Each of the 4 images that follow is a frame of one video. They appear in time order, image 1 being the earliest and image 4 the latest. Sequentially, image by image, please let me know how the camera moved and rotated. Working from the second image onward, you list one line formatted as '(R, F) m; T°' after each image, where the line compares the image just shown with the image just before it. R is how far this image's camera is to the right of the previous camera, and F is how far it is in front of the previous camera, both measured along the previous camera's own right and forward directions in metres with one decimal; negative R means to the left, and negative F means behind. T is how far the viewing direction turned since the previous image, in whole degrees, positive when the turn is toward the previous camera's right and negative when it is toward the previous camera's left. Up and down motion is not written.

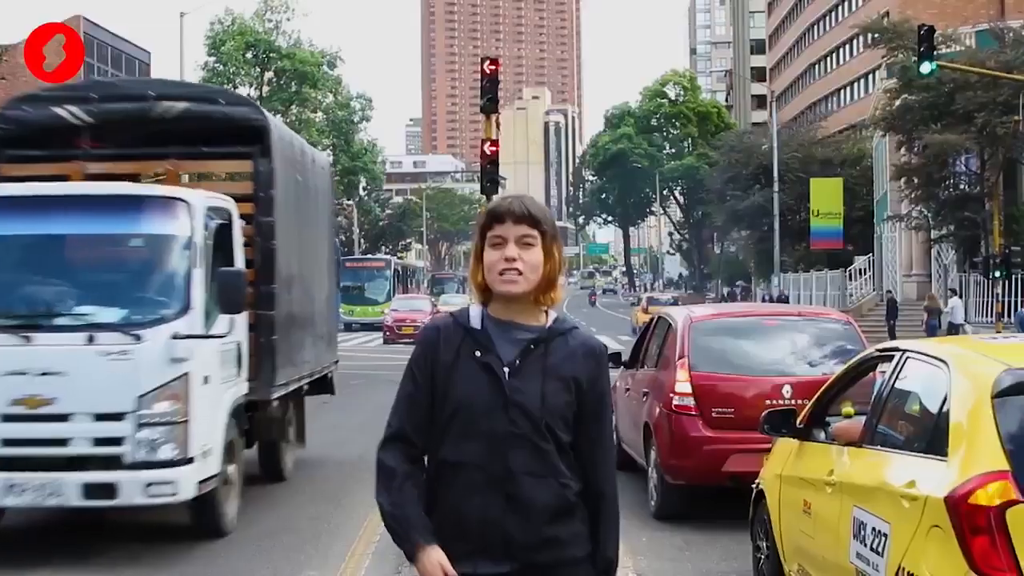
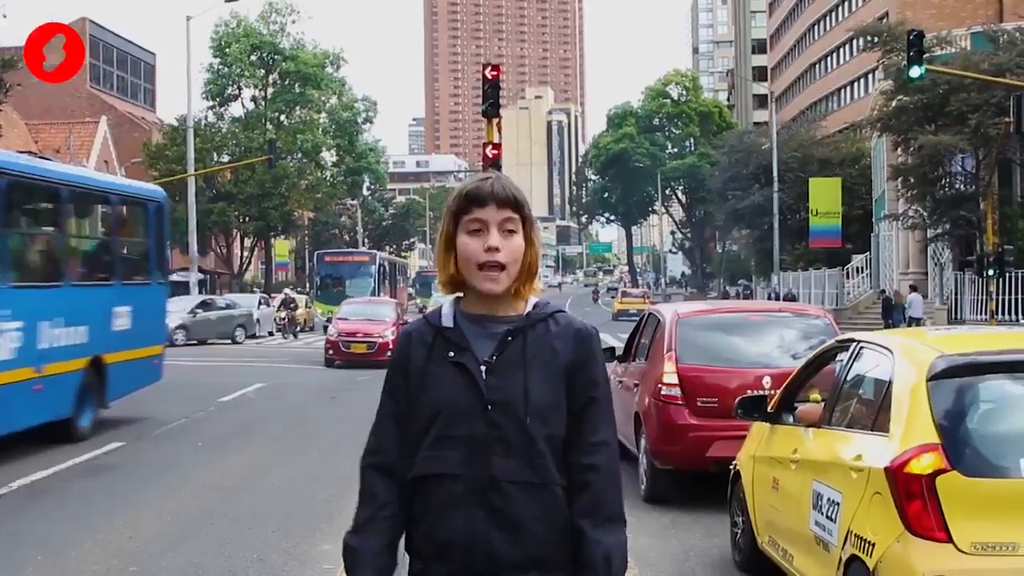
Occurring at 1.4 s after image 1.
(+0.2, -0.2) m; -1°
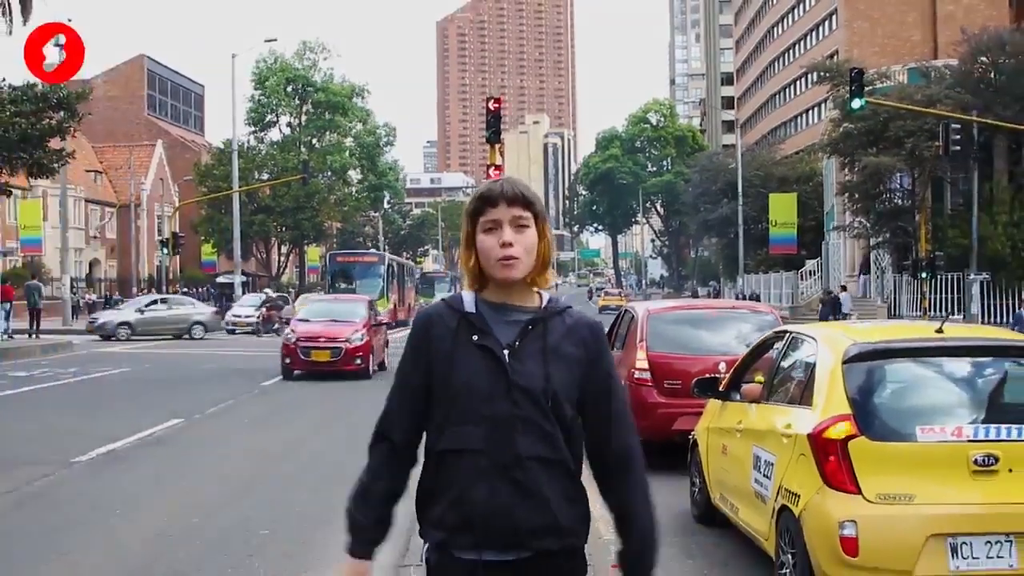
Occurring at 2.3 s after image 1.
(-0.1, -2.5) m; 0°
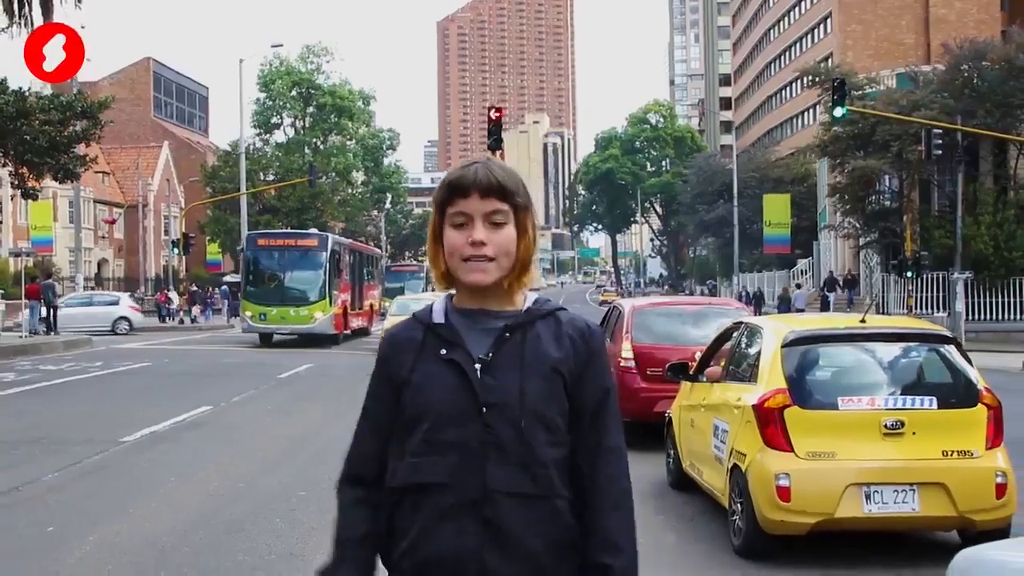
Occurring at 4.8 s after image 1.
(+0.3, -0.4) m; -1°
